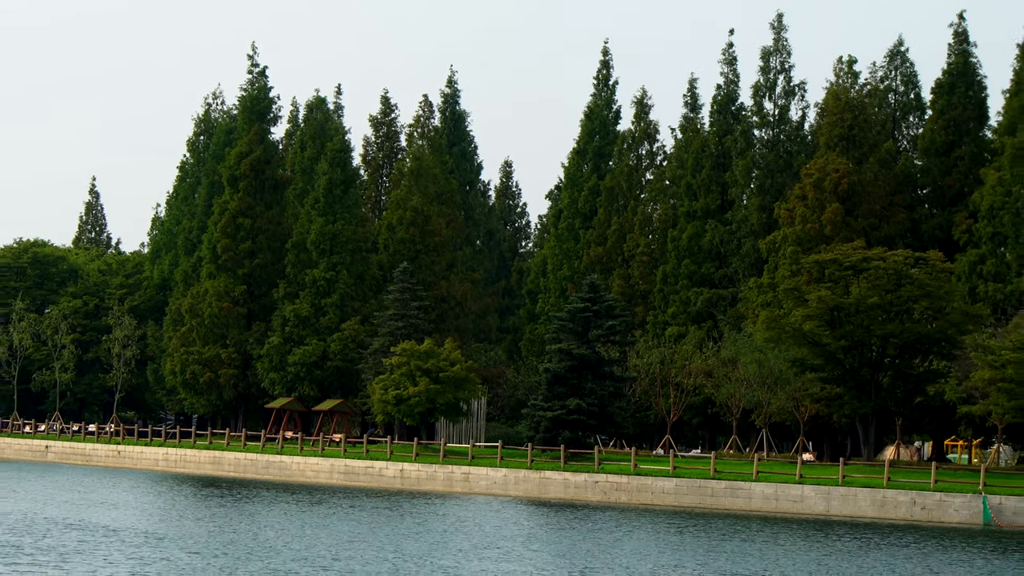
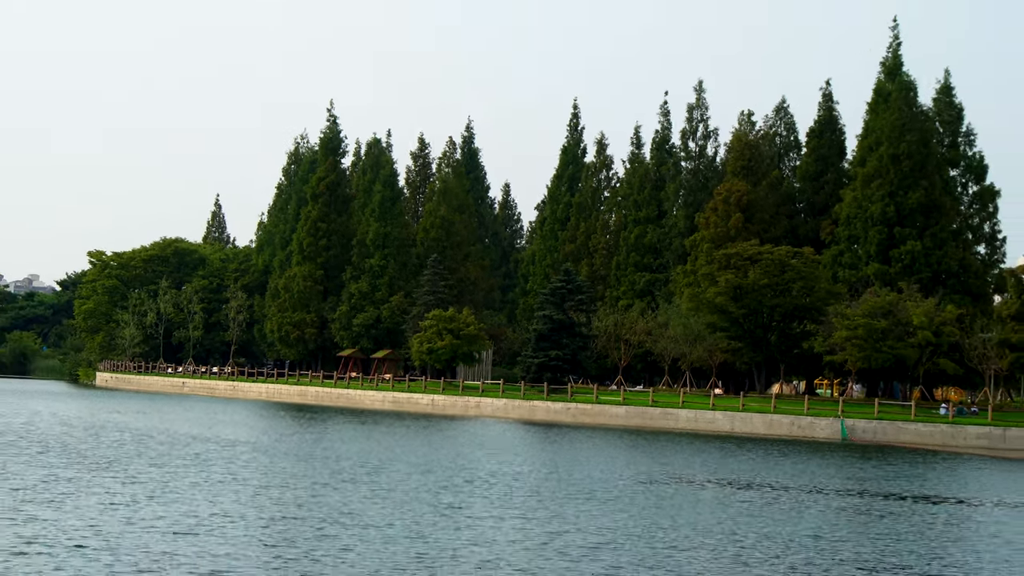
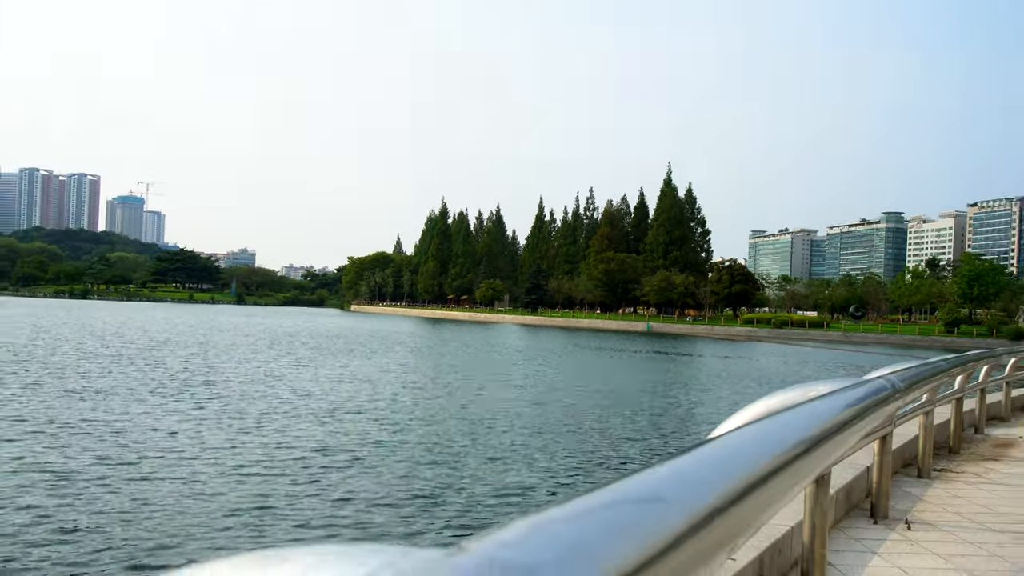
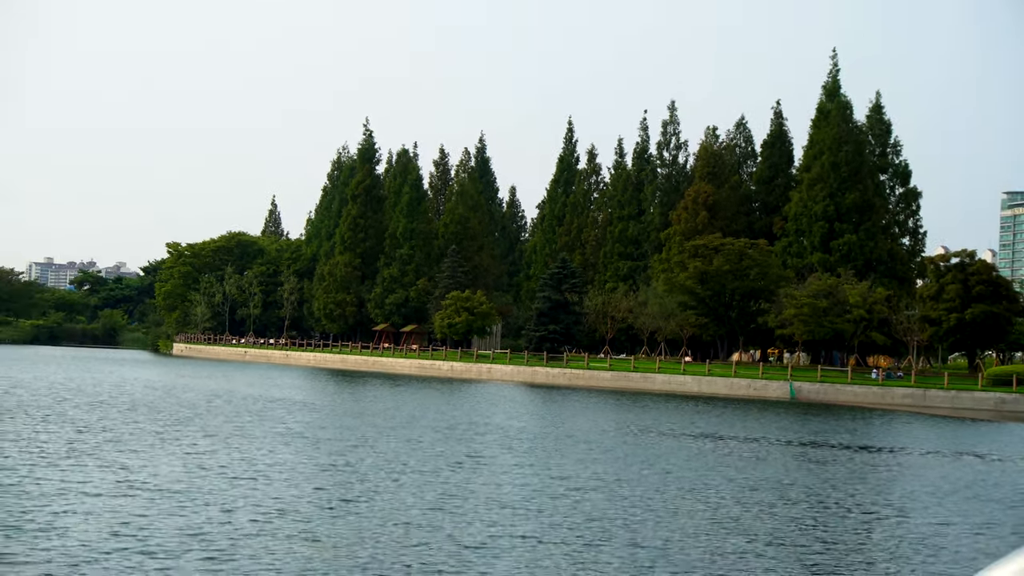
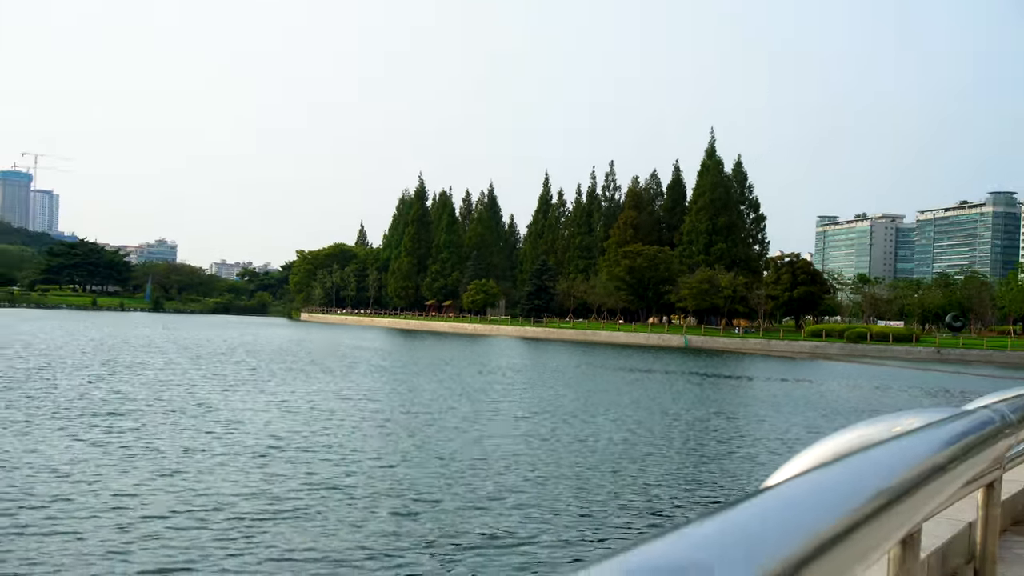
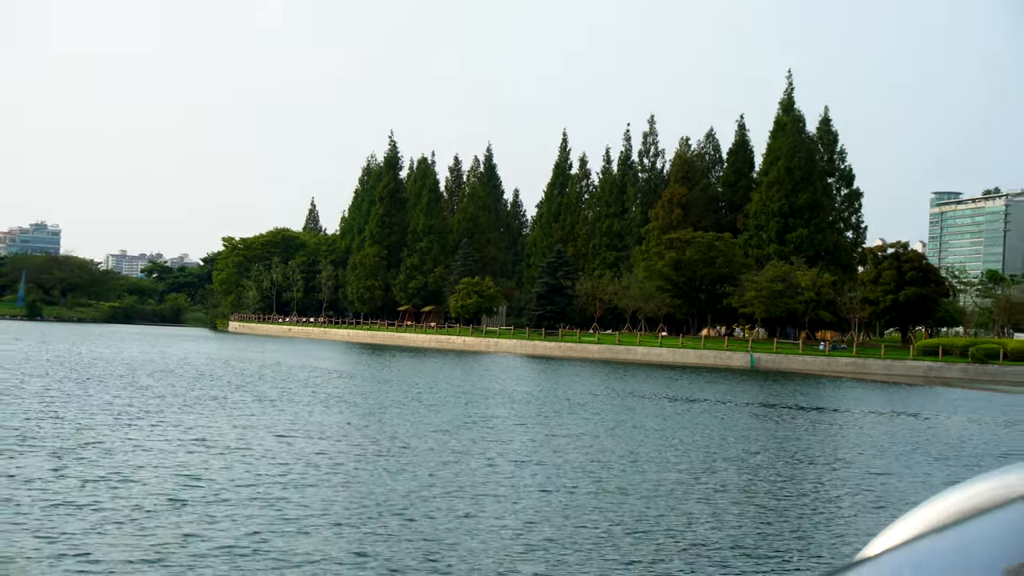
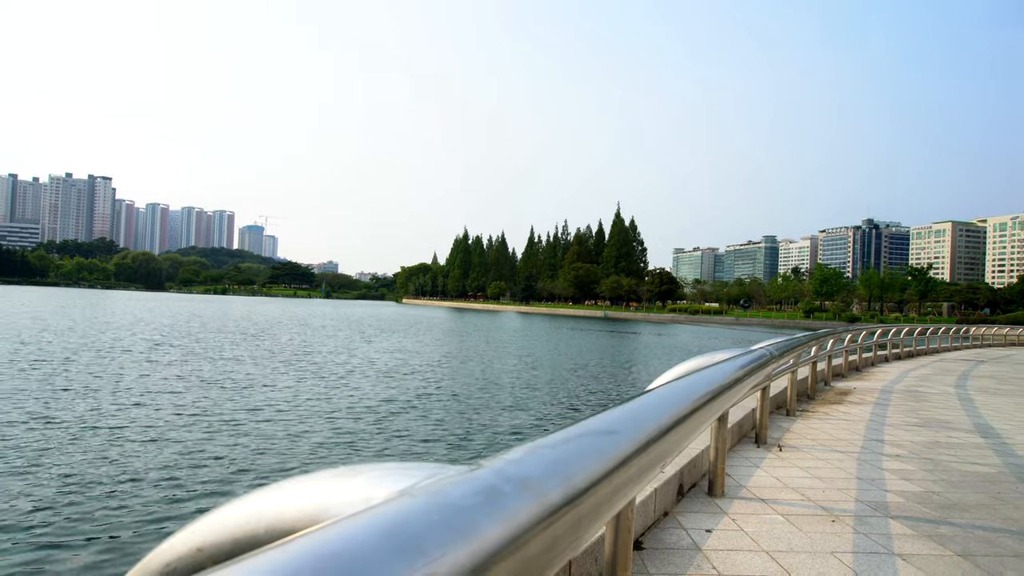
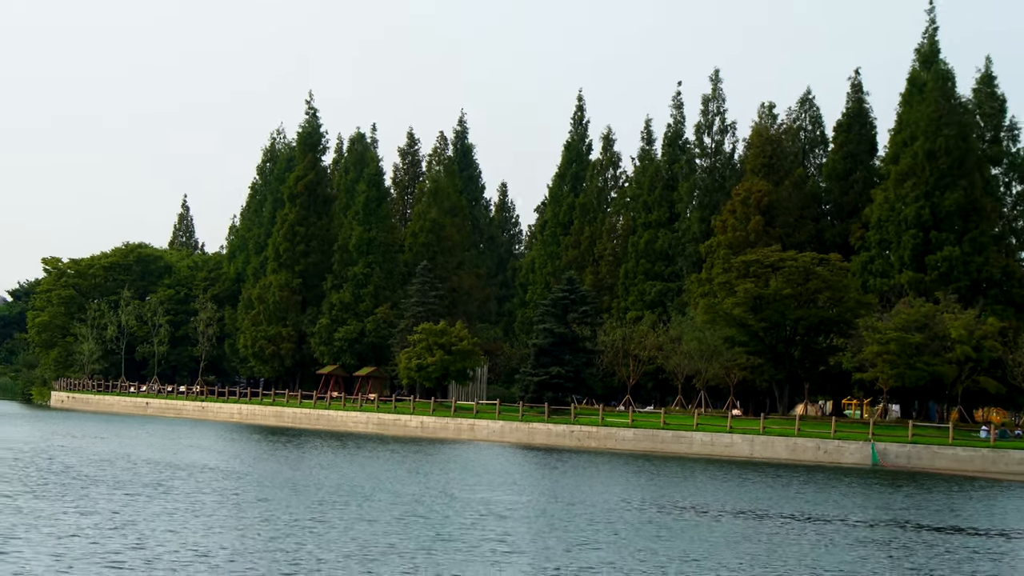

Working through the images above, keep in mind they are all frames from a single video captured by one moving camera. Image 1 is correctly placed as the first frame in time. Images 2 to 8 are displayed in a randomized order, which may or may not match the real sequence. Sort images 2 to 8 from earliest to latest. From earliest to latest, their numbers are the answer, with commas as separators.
8, 2, 4, 6, 5, 3, 7
